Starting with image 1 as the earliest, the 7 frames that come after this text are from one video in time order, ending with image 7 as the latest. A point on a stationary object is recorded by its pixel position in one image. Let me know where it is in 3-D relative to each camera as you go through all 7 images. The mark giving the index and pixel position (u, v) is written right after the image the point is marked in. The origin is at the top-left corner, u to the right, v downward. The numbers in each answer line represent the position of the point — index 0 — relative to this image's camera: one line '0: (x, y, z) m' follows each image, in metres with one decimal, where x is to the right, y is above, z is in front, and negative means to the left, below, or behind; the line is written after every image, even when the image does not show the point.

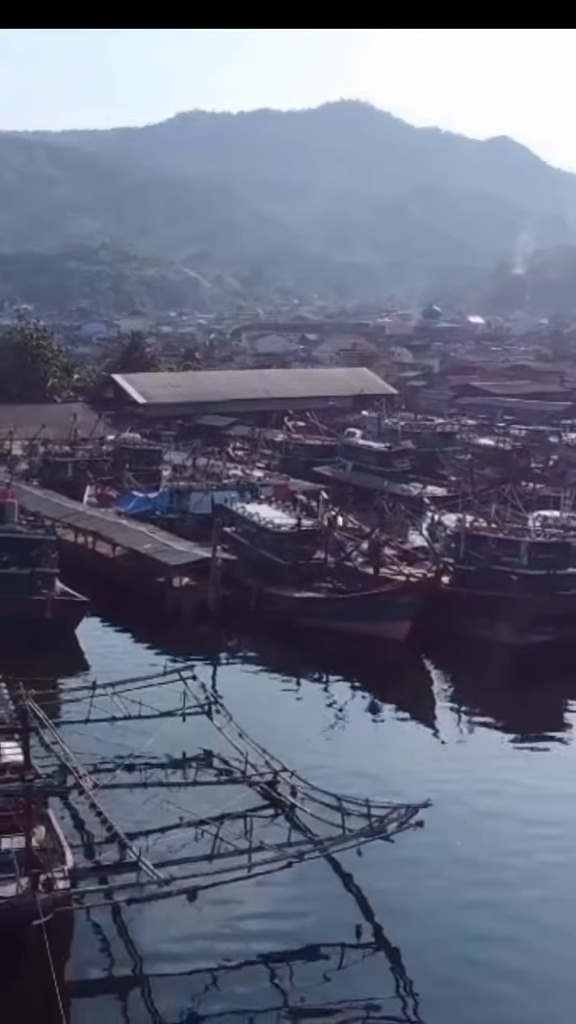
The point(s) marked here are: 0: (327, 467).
0: (+0.2, +0.2, +10.5) m
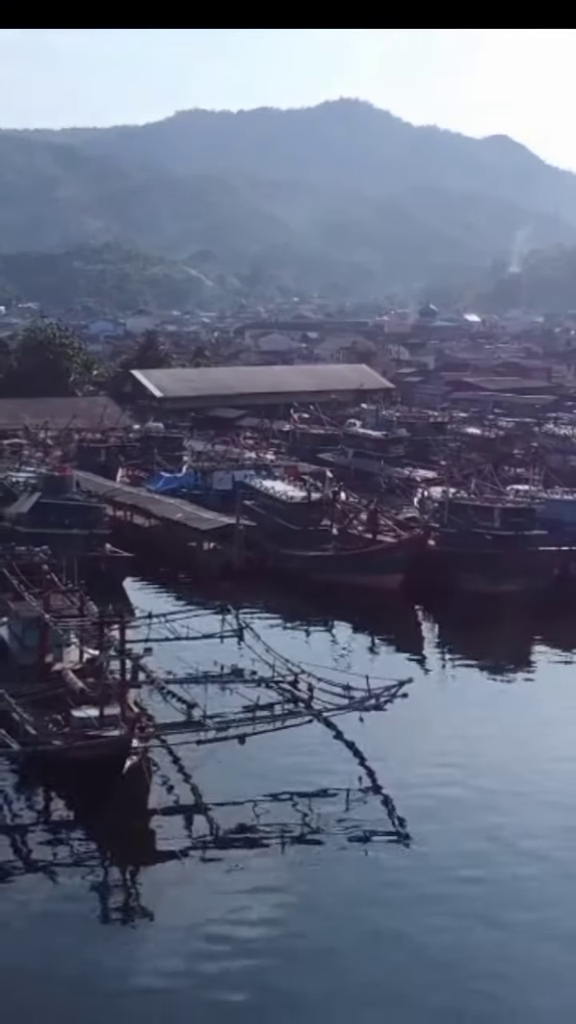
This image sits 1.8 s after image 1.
0: (+0.2, +0.3, +11.8) m
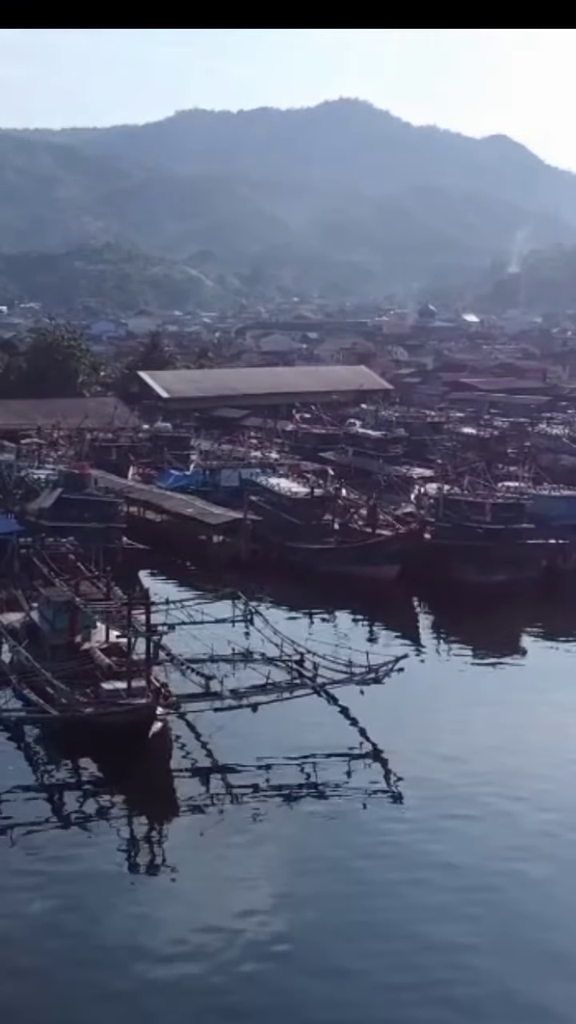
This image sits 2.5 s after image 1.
0: (+0.2, +0.3, +12.3) m
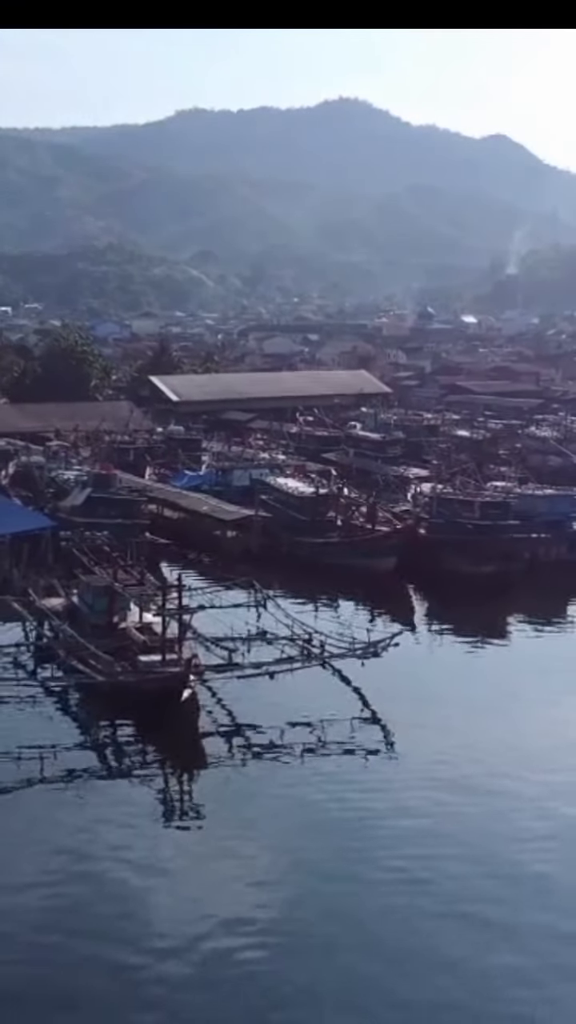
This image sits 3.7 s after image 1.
0: (+0.3, +0.4, +13.1) m
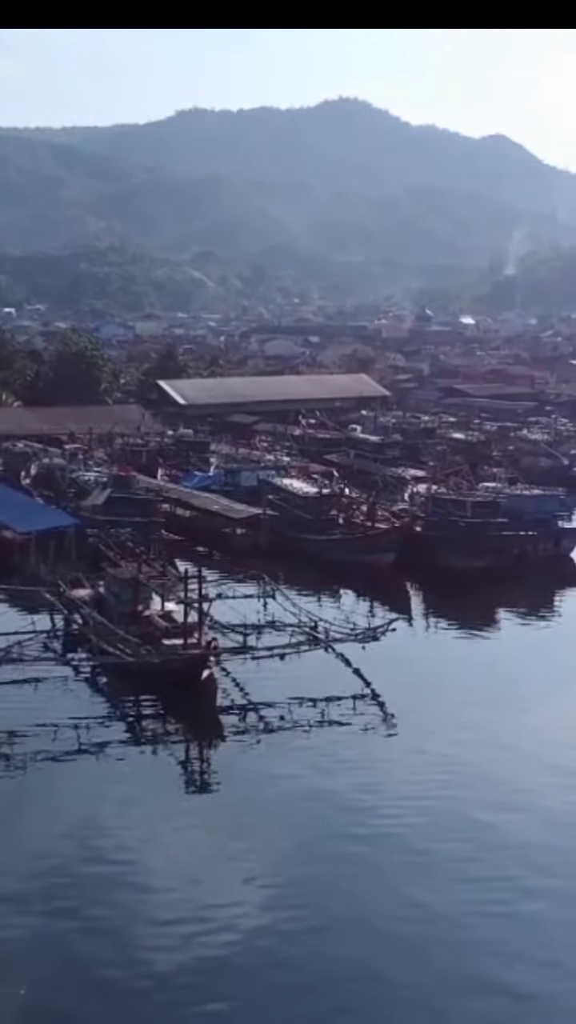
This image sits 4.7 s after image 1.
0: (+0.3, +0.4, +13.8) m
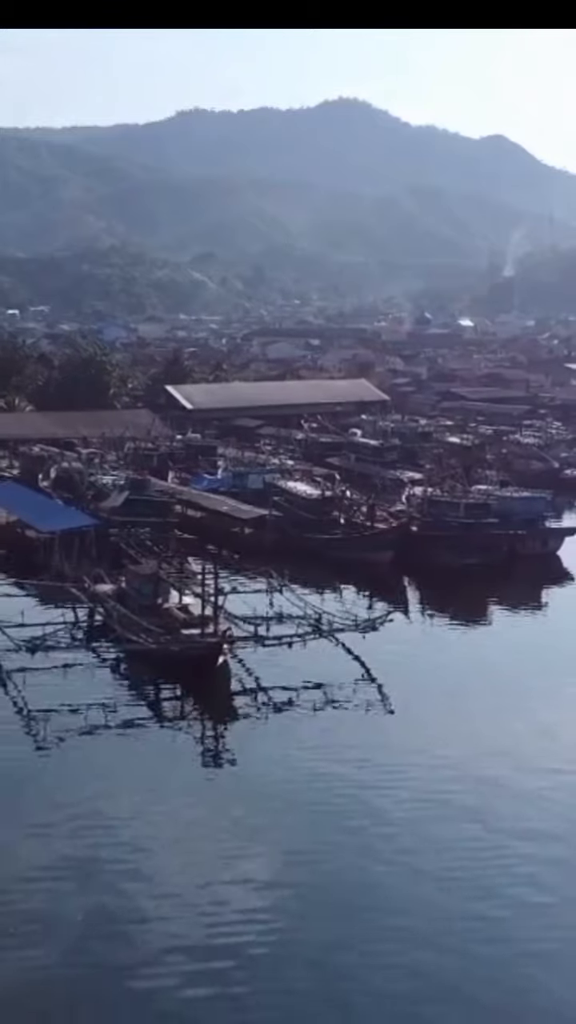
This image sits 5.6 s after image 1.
0: (+0.3, +0.4, +14.5) m
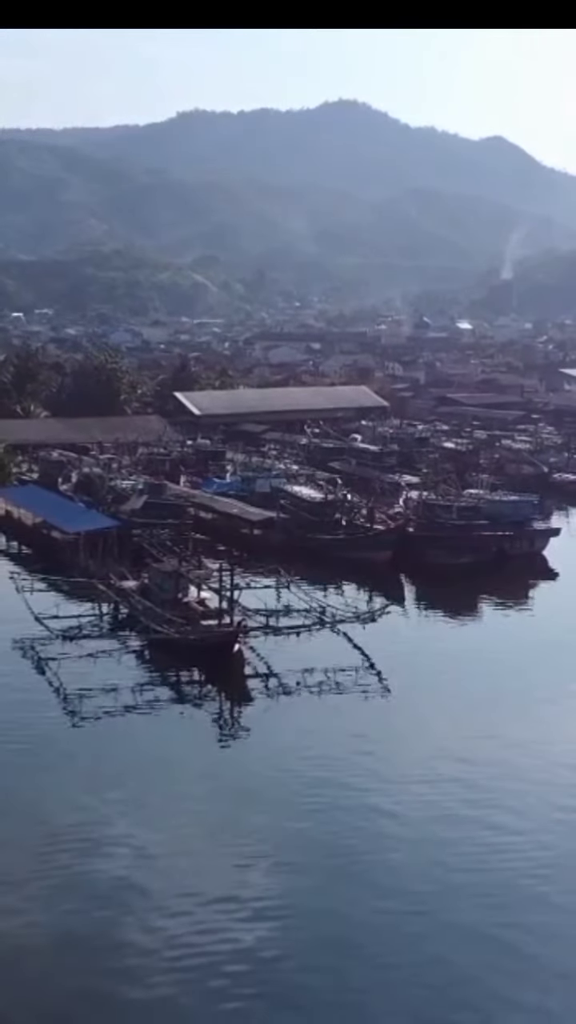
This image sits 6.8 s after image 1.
0: (+0.4, +0.3, +15.4) m
